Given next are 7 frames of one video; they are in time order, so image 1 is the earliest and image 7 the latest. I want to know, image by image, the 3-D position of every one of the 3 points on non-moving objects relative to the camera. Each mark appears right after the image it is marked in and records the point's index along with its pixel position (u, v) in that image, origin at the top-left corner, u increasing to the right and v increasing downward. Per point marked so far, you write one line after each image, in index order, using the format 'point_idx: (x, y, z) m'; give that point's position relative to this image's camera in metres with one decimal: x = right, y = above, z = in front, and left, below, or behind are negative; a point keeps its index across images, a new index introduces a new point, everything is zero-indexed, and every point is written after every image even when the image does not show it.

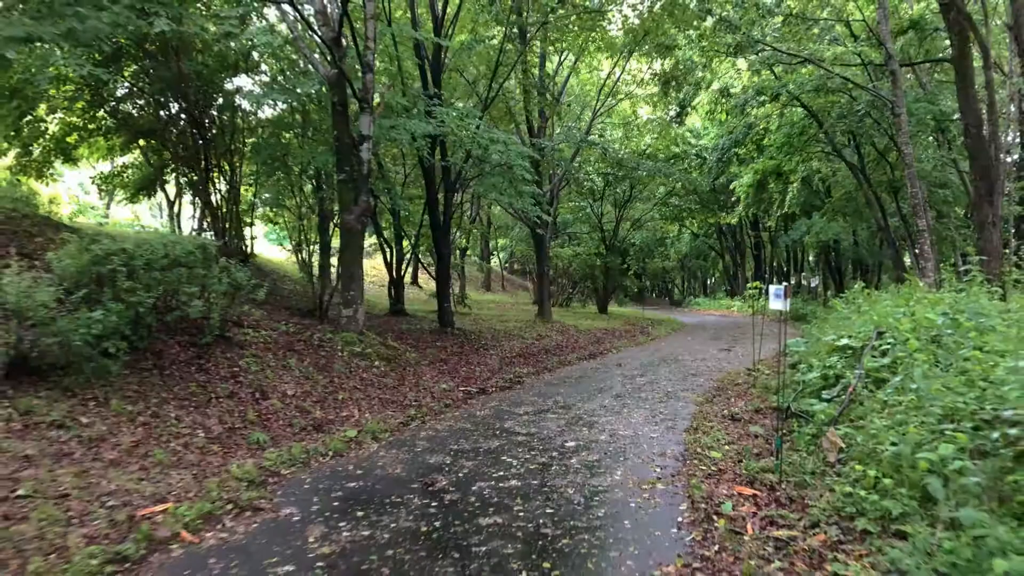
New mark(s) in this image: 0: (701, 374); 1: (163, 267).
0: (+2.3, -1.0, +11.5) m
1: (-2.7, +0.2, +7.4) m
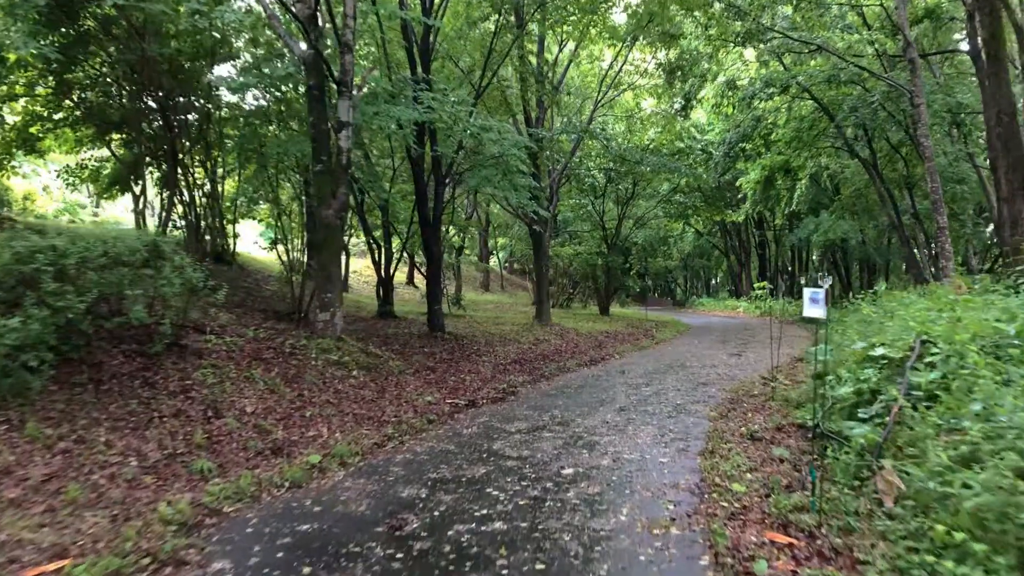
0: (+2.2, -1.1, +10.6) m
1: (-2.8, +0.1, +6.5) m
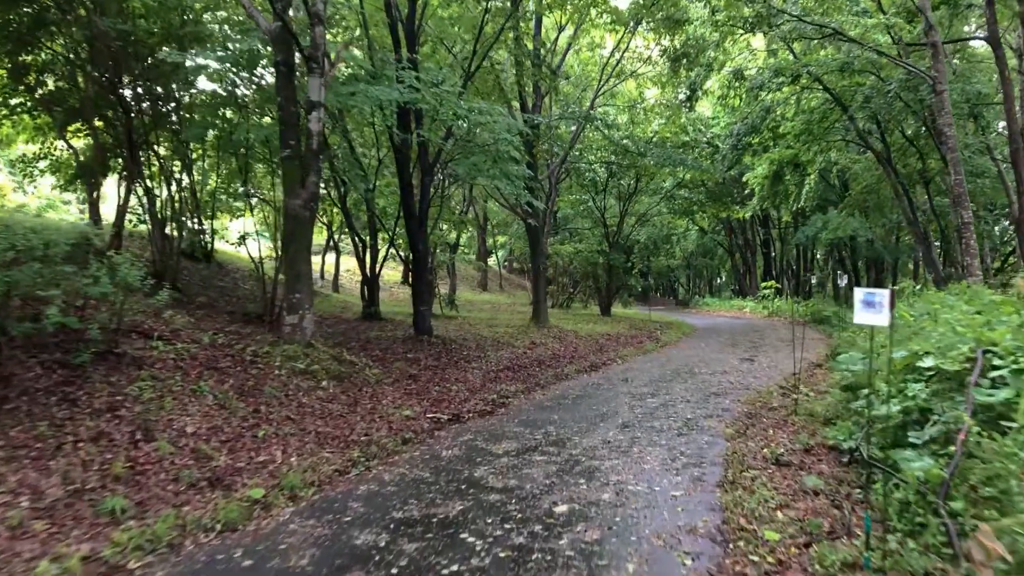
0: (+2.1, -1.1, +9.5) m
1: (-2.9, +0.1, +5.5) m
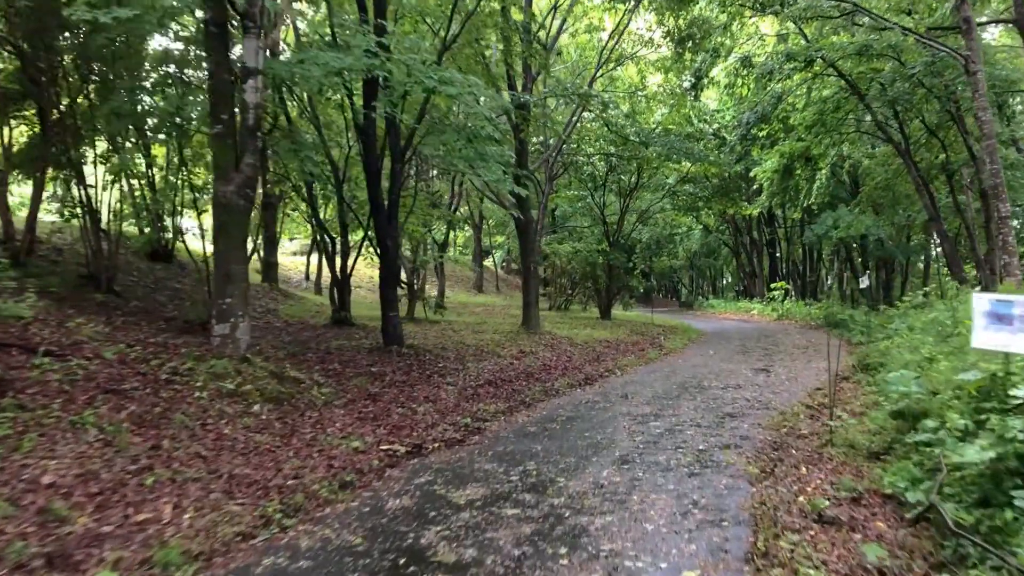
0: (+2.0, -1.1, +8.1) m
1: (-3.1, +0.1, +4.0) m
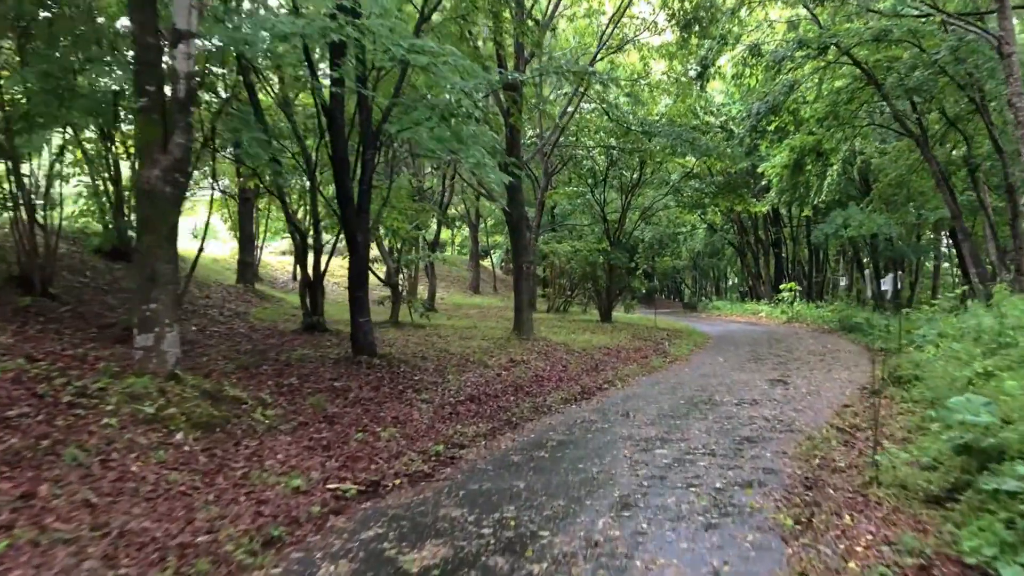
0: (+1.8, -1.1, +6.9) m
1: (-3.2, +0.1, +2.9) m
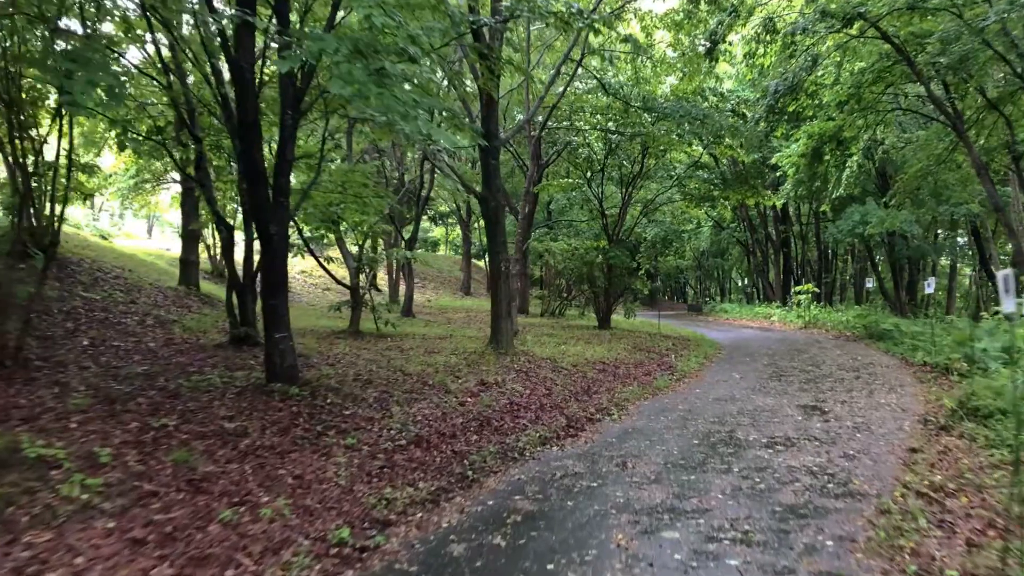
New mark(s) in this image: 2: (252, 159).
0: (+1.6, -1.1, +4.9) m
1: (-3.5, +0.1, +0.8) m
2: (-1.8, +0.9, +6.7) m
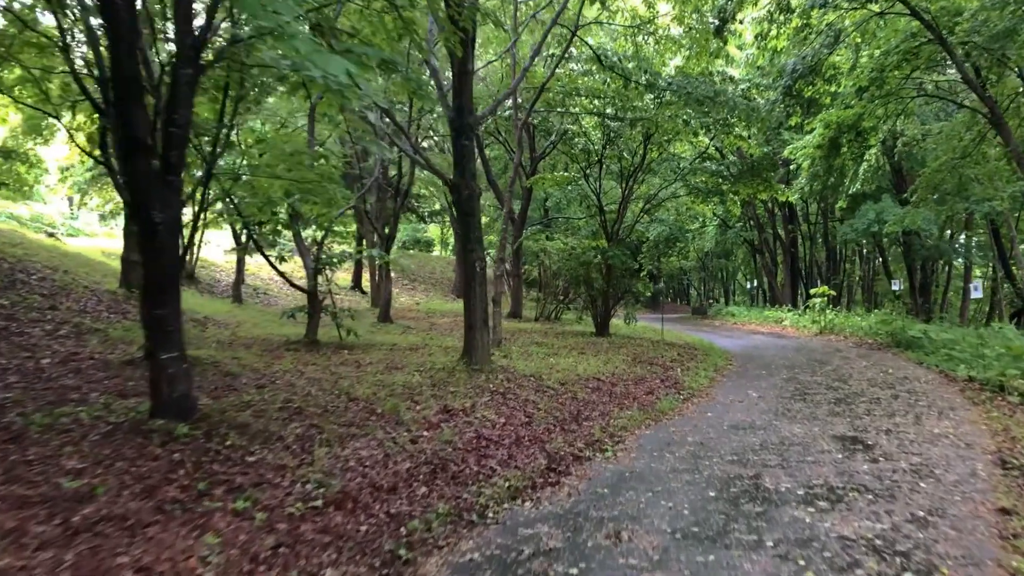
0: (+1.3, -1.2, +3.3) m
1: (-3.7, 0.0, -0.8) m
2: (-2.0, +0.9, +5.1) m
